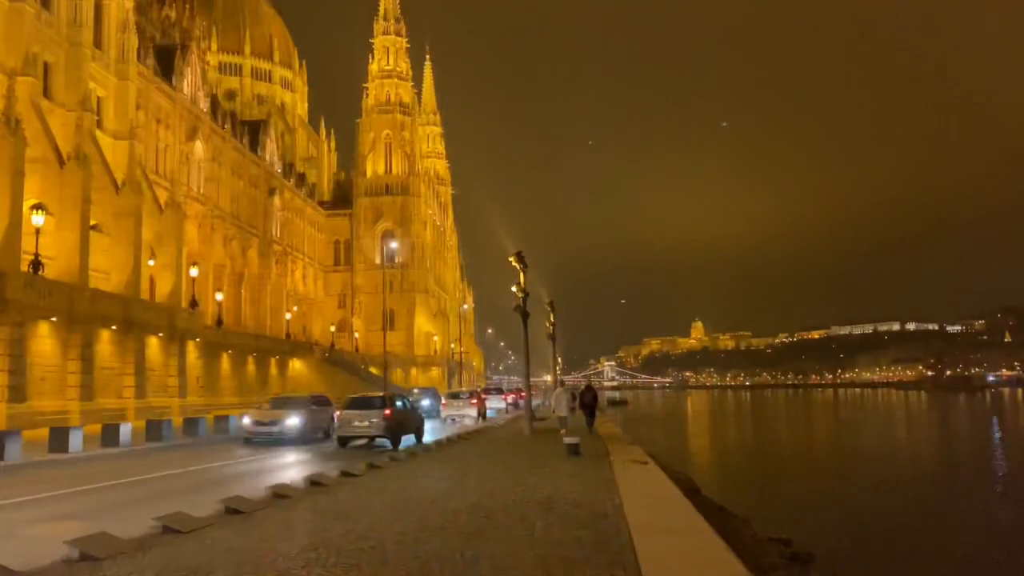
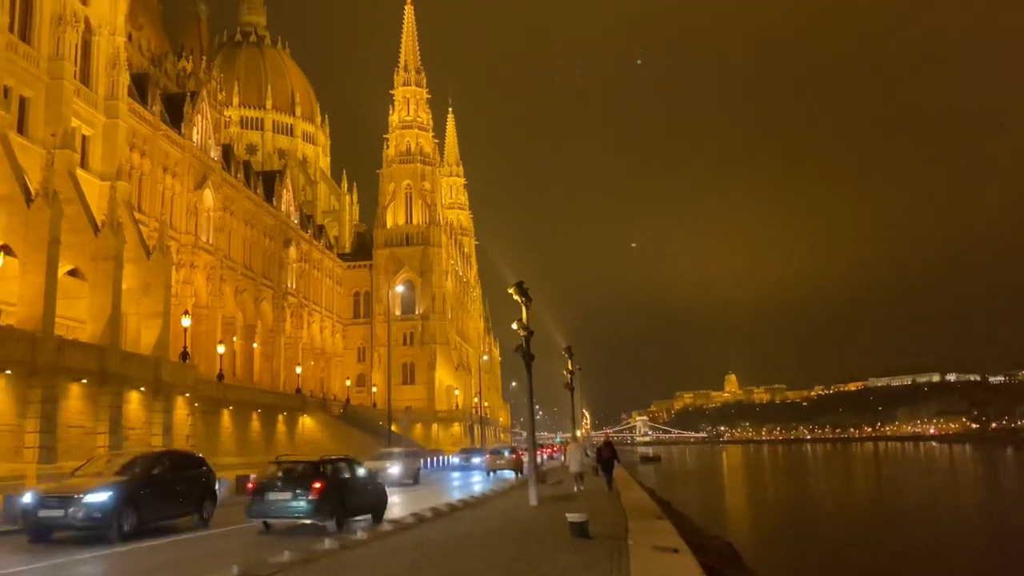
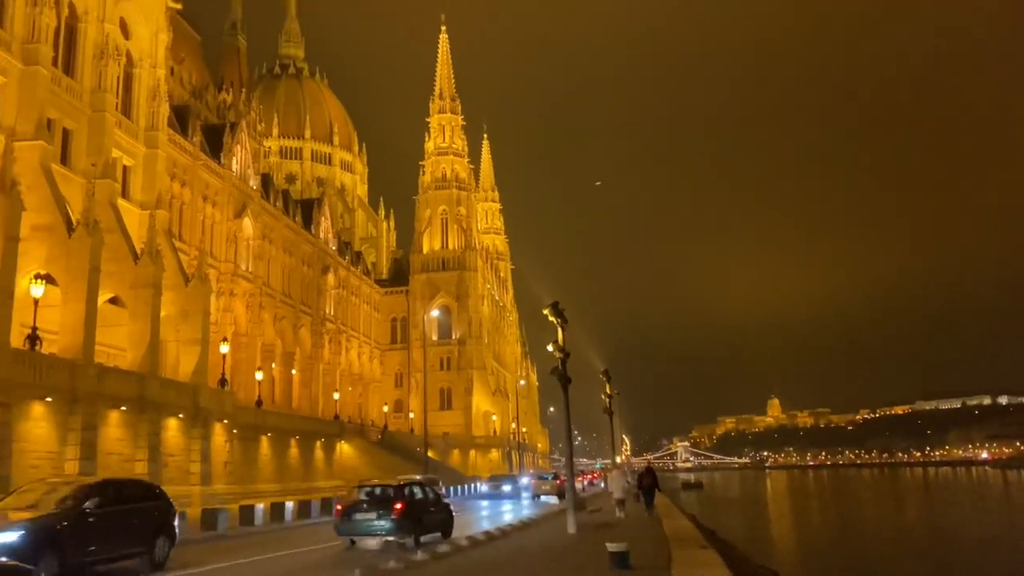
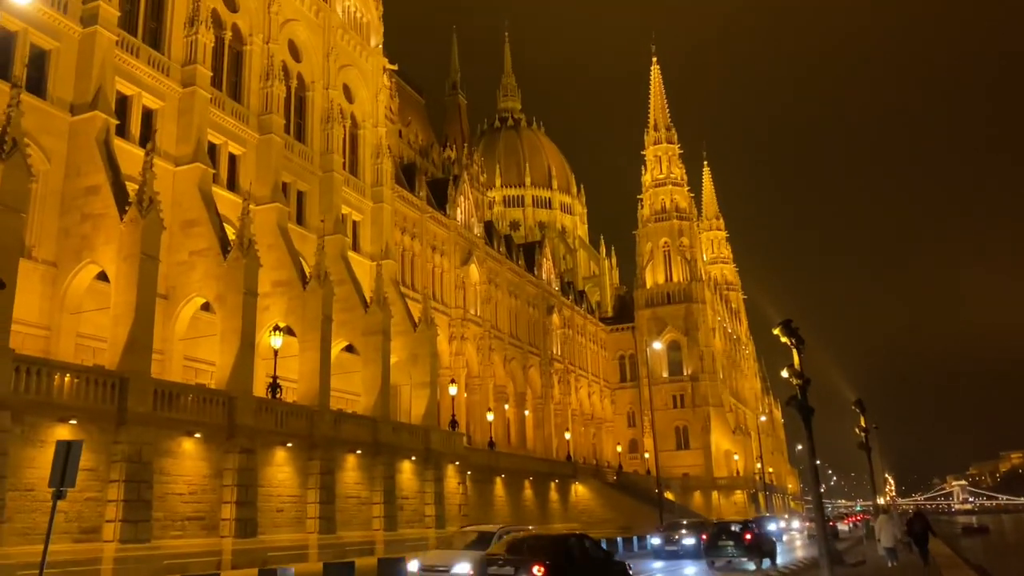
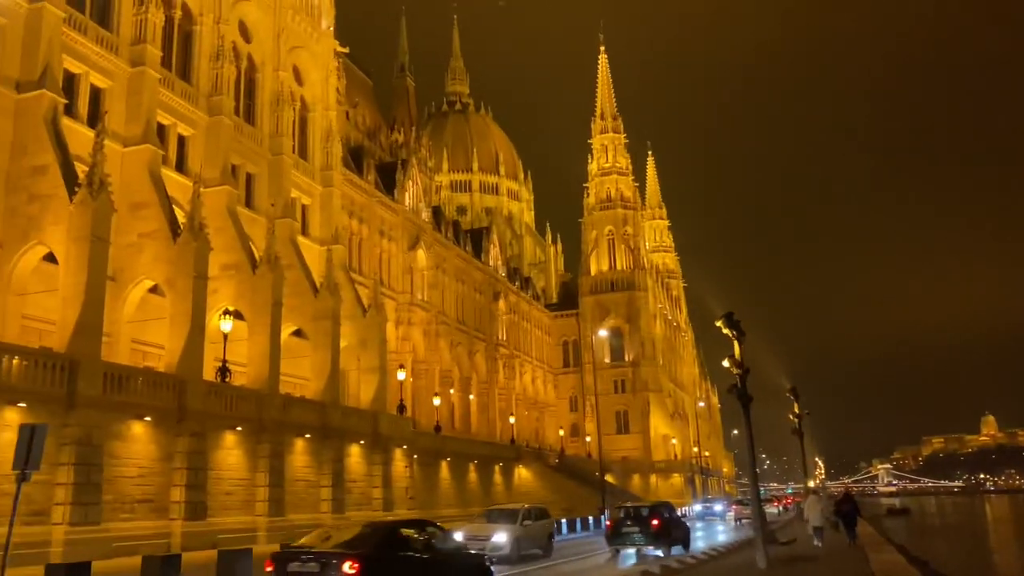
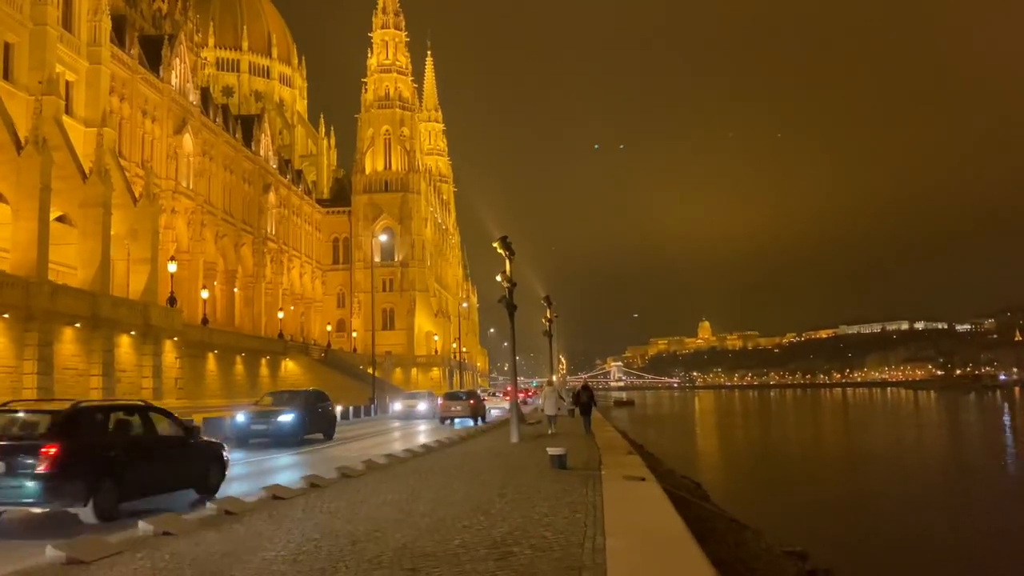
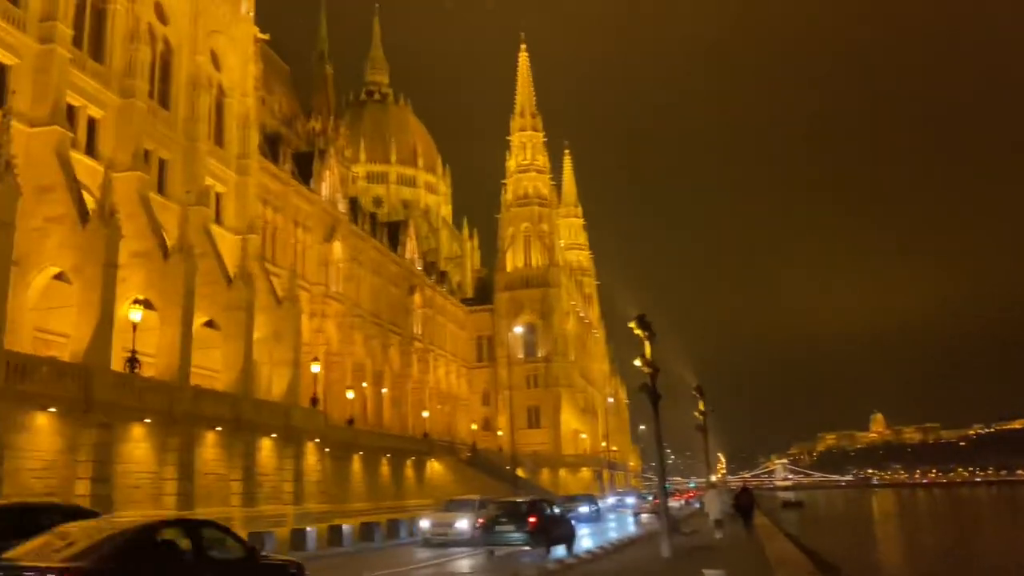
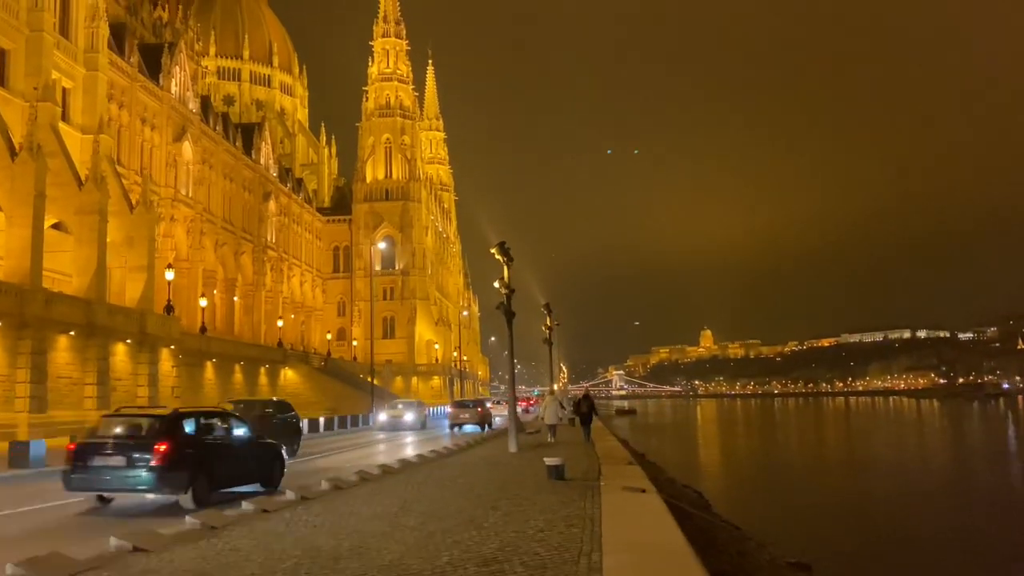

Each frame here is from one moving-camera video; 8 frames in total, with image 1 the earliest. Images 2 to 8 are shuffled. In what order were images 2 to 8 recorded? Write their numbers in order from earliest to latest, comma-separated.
6, 8, 2, 3, 7, 5, 4
